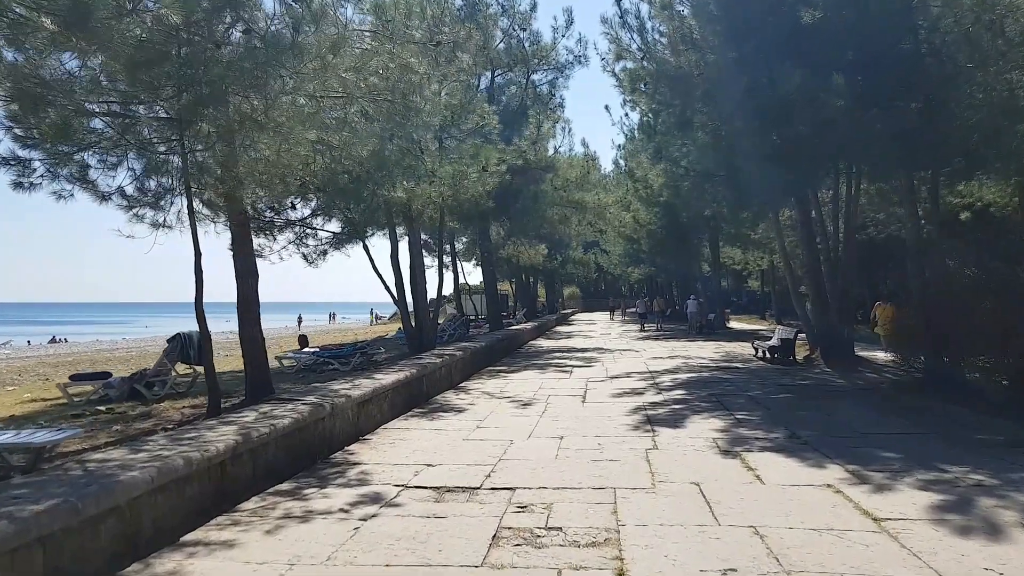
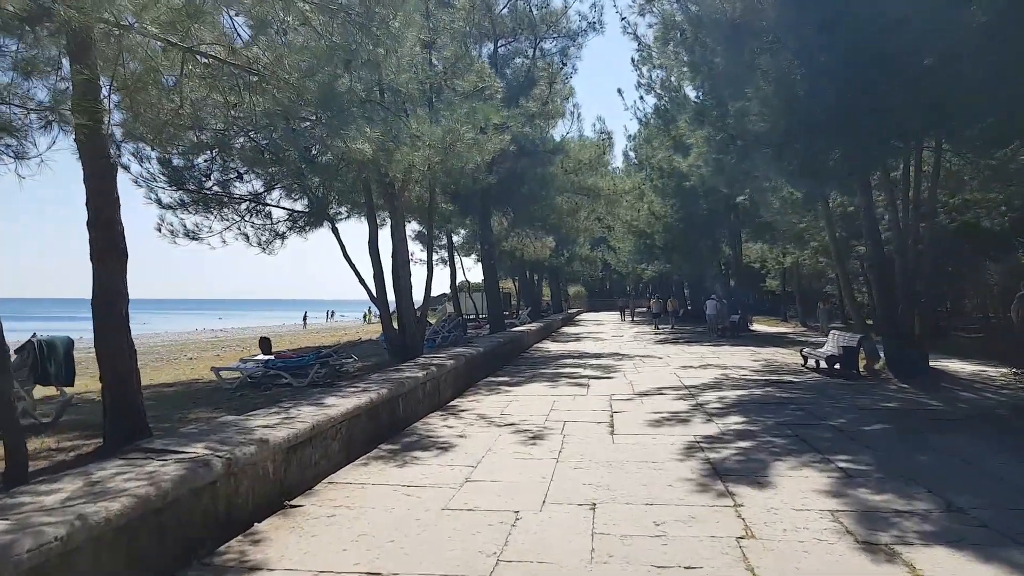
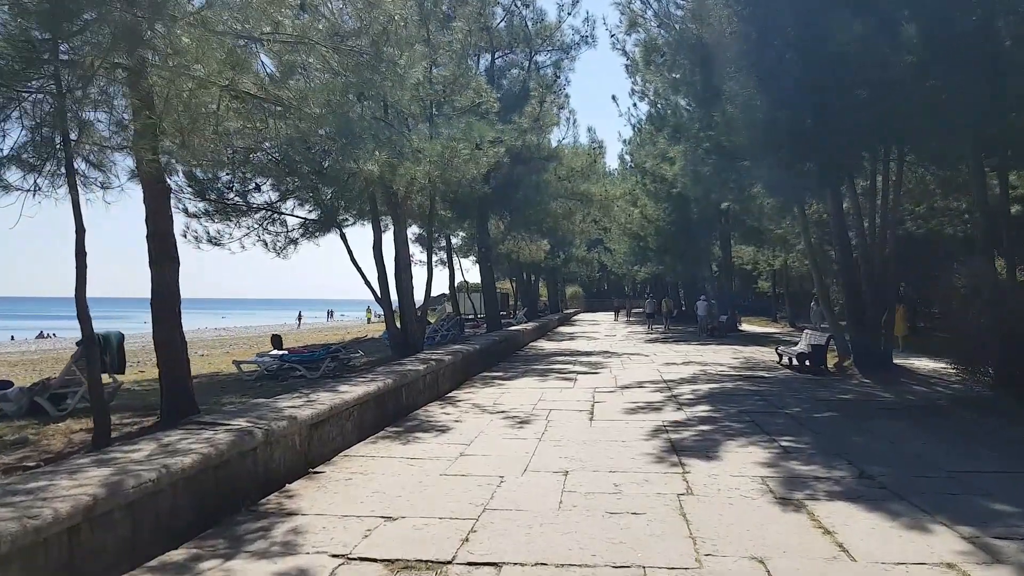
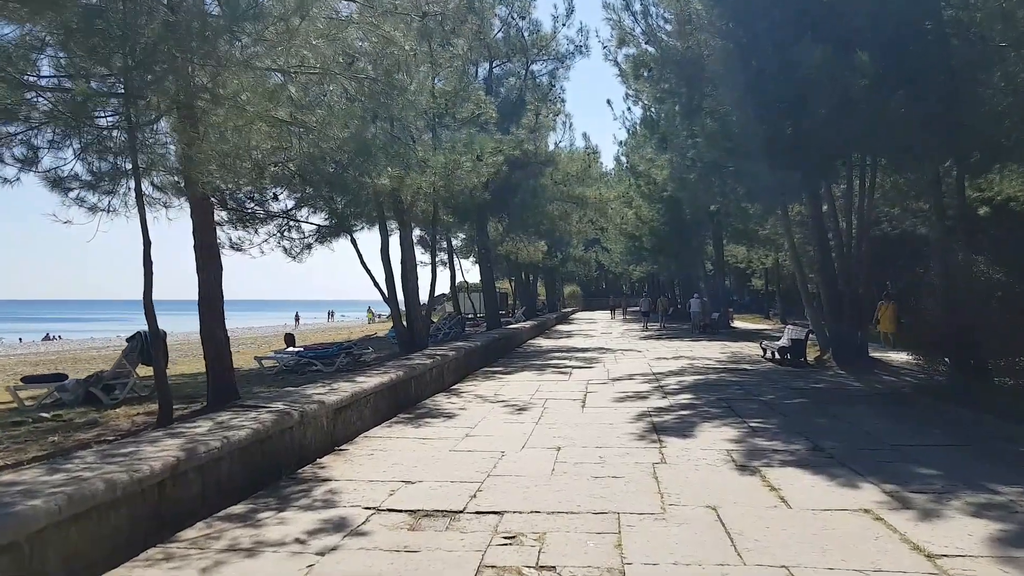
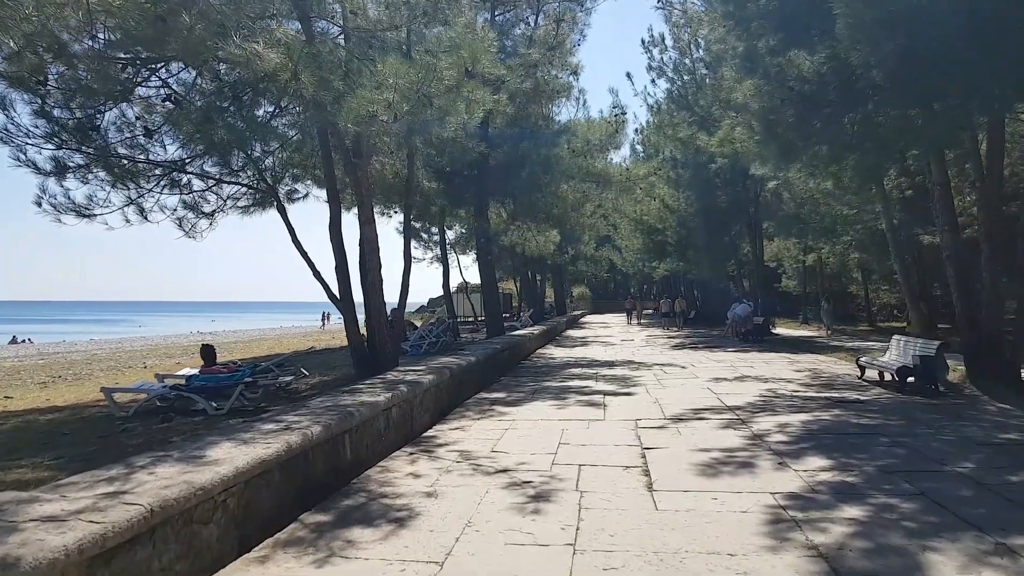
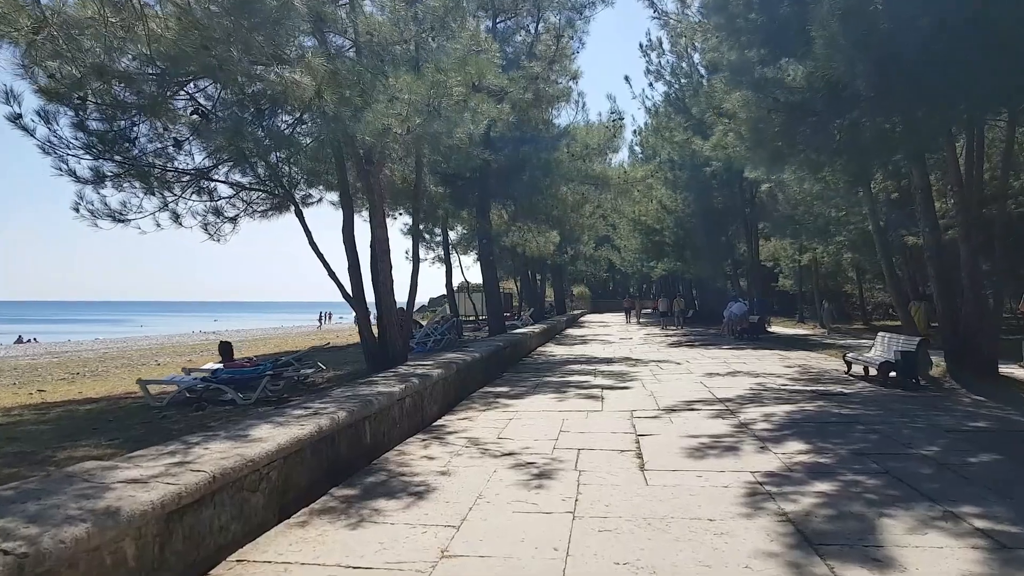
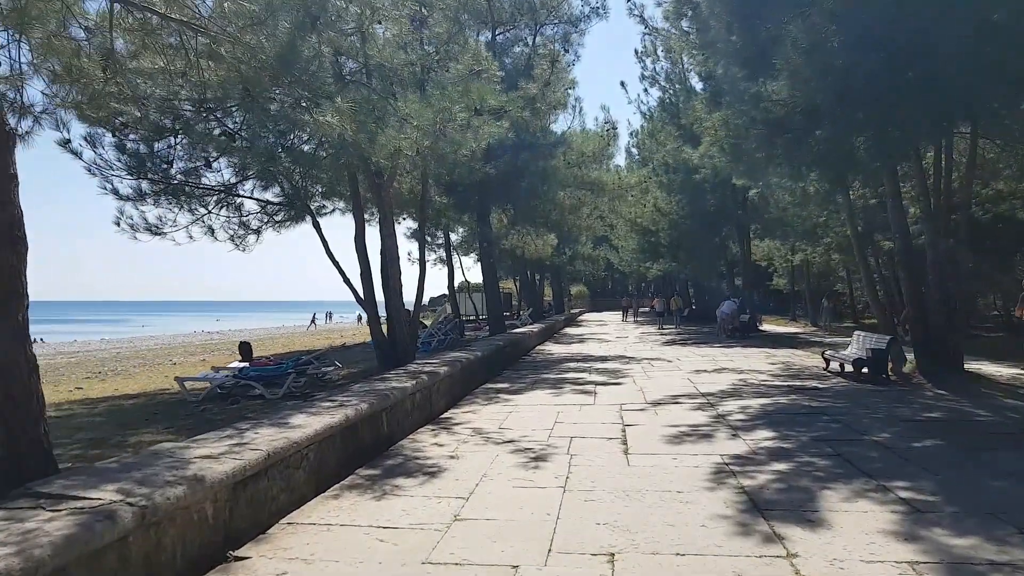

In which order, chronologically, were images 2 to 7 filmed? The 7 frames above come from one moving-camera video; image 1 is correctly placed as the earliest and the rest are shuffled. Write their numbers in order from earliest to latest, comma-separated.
4, 3, 2, 7, 6, 5
